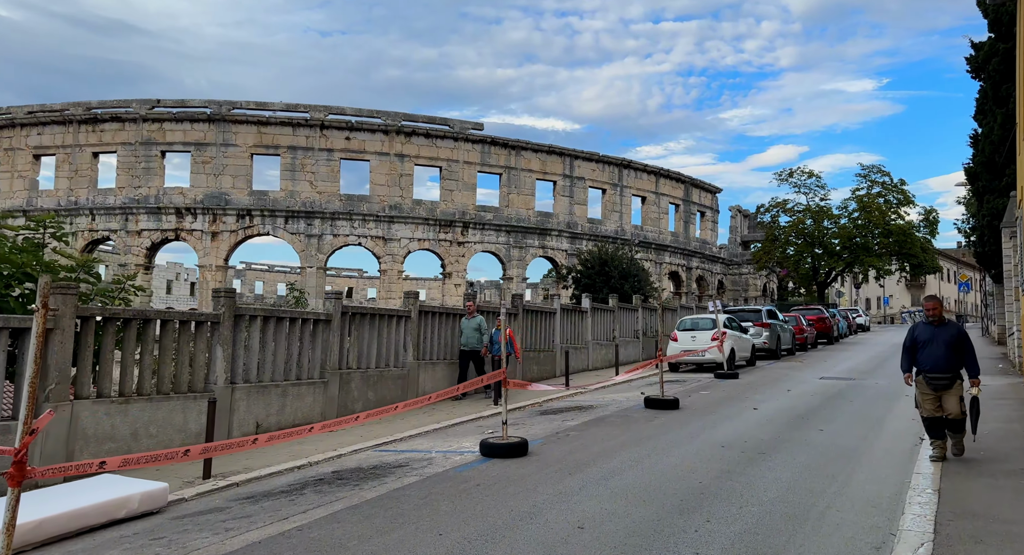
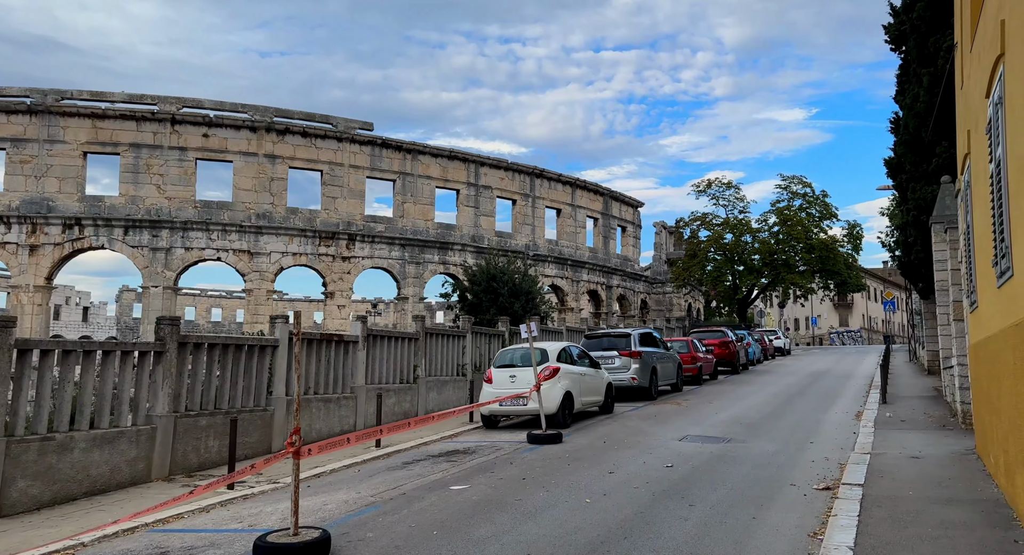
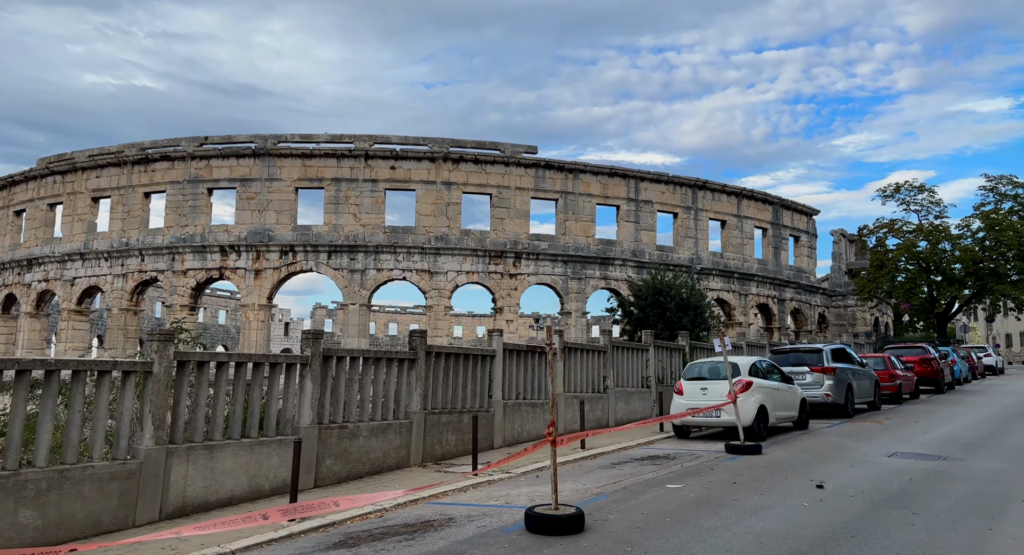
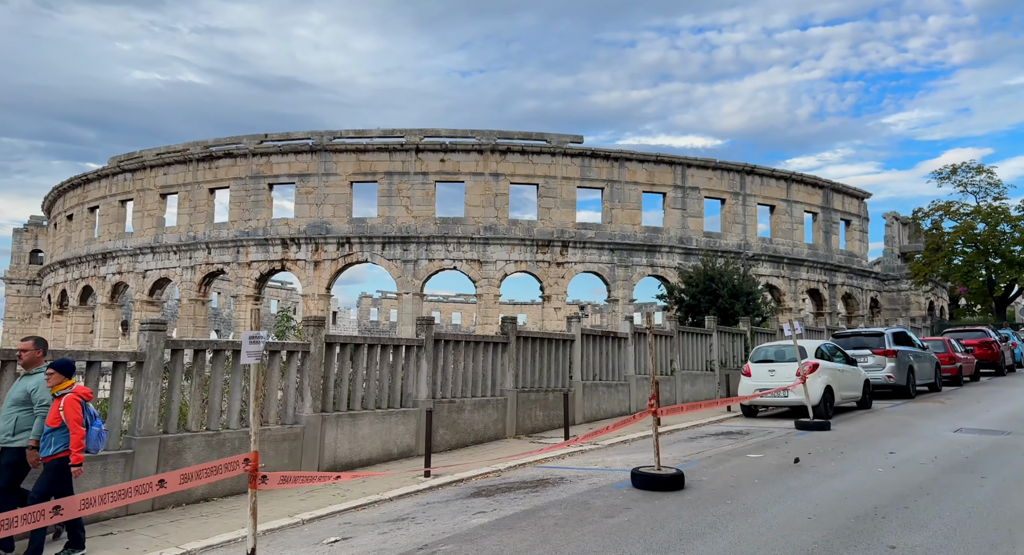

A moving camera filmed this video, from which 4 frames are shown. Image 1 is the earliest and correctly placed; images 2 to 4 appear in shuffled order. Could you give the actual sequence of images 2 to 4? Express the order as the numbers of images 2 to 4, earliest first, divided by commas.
4, 3, 2
